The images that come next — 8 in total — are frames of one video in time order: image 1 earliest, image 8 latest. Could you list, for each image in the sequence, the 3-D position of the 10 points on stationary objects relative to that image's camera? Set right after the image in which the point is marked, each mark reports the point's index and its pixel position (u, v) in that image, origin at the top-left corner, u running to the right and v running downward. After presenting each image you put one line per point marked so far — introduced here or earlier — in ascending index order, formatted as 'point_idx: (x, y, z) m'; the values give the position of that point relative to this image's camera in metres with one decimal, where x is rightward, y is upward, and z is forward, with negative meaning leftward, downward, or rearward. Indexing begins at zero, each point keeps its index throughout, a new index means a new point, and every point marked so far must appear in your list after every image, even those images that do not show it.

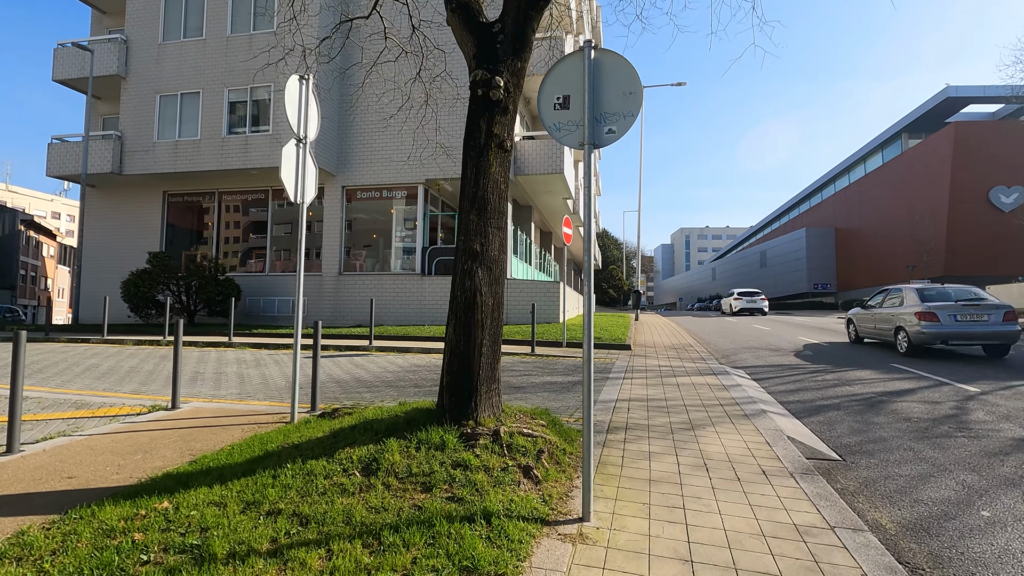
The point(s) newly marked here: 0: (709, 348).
0: (+4.6, -1.4, +12.6) m
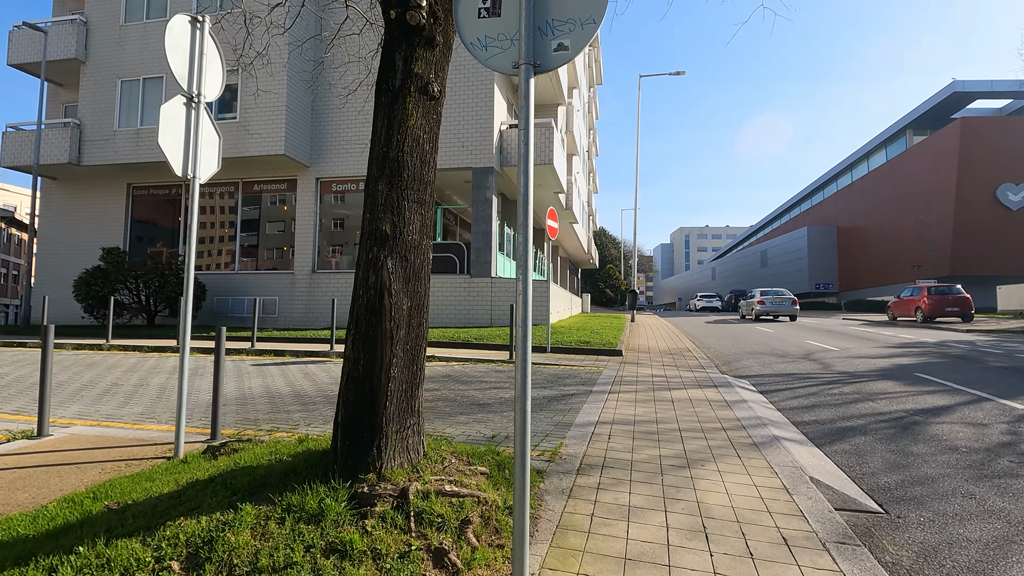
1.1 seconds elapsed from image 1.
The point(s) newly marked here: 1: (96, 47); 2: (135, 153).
0: (+4.2, -1.4, +11.4) m
1: (-12.9, +7.4, +16.5) m
2: (-11.2, +4.0, +15.9) m
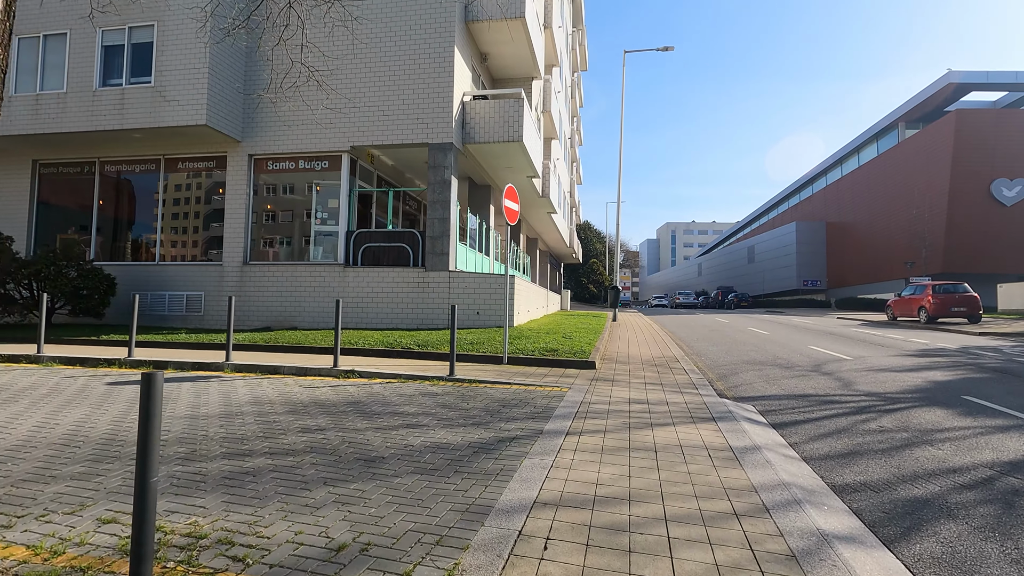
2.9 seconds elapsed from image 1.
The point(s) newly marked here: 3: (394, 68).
0: (+3.3, -1.4, +9.5) m
1: (-13.8, +7.6, +14.1) m
2: (-12.1, +4.2, +13.6) m
3: (-3.0, +5.6, +13.5) m
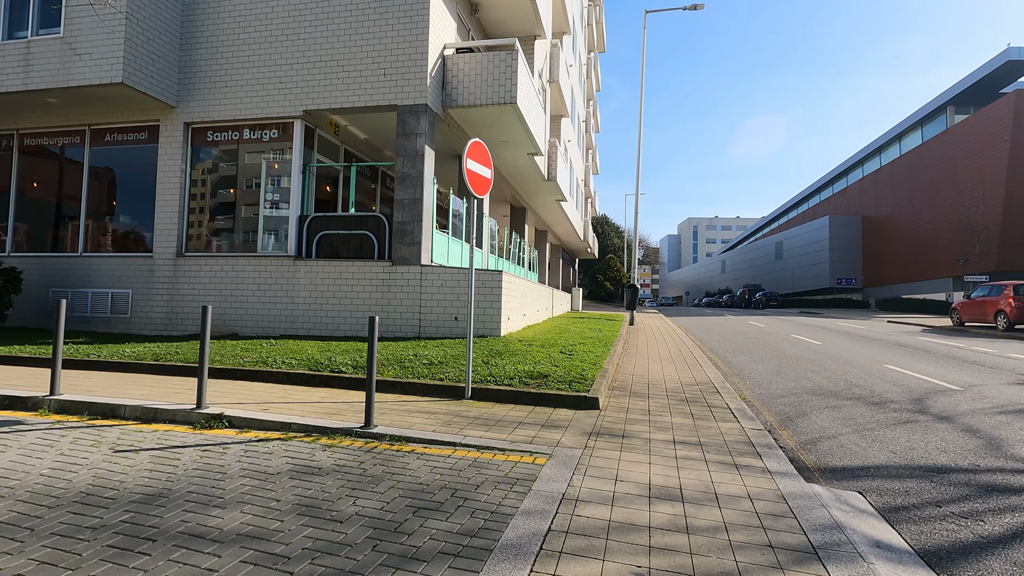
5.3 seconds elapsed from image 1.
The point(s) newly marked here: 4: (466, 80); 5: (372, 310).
0: (+3.0, -1.4, +6.8) m
1: (-13.9, +7.7, +11.9) m
2: (-12.3, +4.3, +11.3) m
3: (-3.2, +5.6, +10.9) m
4: (-1.0, +4.3, +11.2) m
5: (-2.7, -0.4, +10.4) m
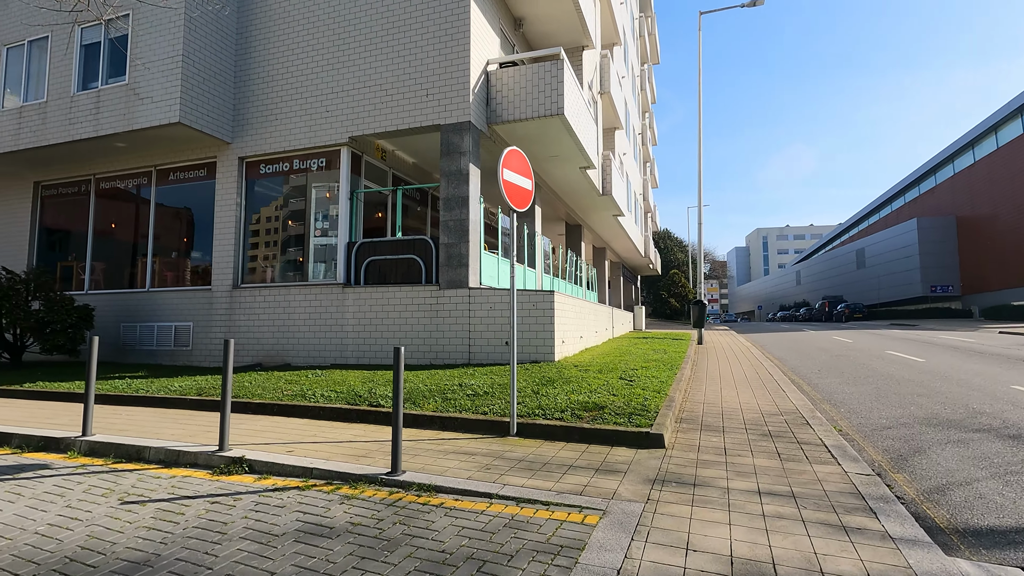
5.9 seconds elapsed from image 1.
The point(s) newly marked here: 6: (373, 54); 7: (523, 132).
0: (+3.6, -1.5, +5.7) m
1: (-12.9, +6.8, +13.1) m
2: (-11.2, +3.4, +12.2) m
3: (-2.3, +5.1, +10.8) m
4: (0.0, +3.9, +10.8) m
5: (-1.7, -0.9, +10.0) m
6: (-2.8, +4.8, +10.9) m
7: (+0.2, +3.3, +11.3) m
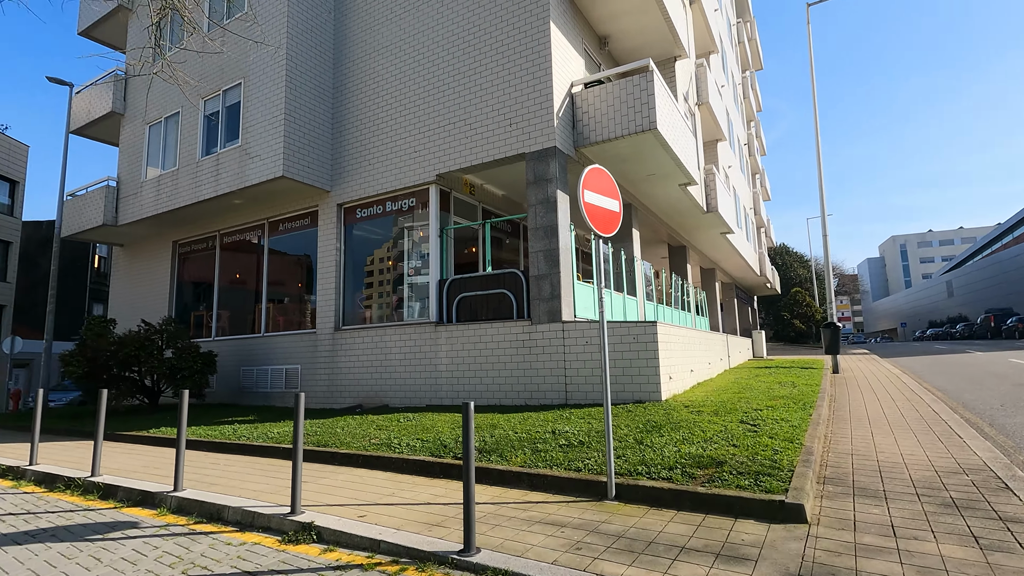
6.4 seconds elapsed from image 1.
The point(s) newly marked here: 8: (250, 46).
0: (+4.4, -1.7, +4.3) m
1: (-10.7, +5.4, +15.1) m
2: (-9.1, +2.1, +13.7) m
3: (-0.6, +4.4, +10.7) m
4: (+1.6, +3.3, +10.2) m
5: (0.0, -1.5, +9.5) m
6: (-1.1, +4.0, +10.9) m
7: (+2.0, +2.7, +10.6) m
8: (-6.0, +5.6, +12.4) m
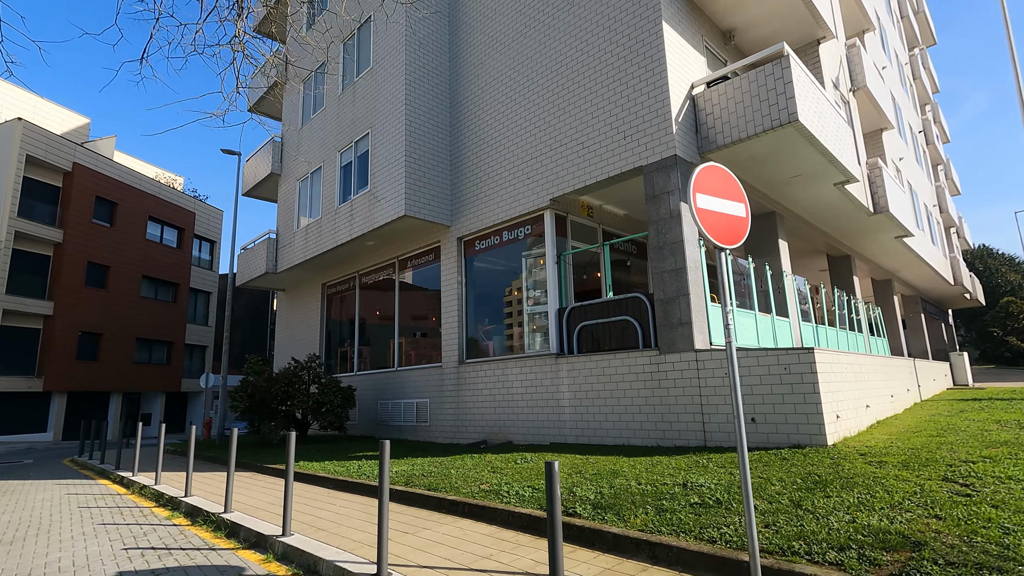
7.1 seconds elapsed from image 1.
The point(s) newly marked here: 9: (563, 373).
0: (+5.0, -1.6, +2.3) m
1: (-7.2, +4.1, +17.0) m
2: (-5.8, +1.0, +15.0) m
3: (+1.5, +3.9, +10.2) m
4: (+3.6, +2.9, +9.0) m
5: (+2.1, -2.0, +8.5) m
6: (+1.1, +3.5, +10.5) m
7: (+4.1, +2.3, +9.4) m
8: (-3.4, +4.7, +13.2) m
9: (+0.9, -1.5, +9.7) m
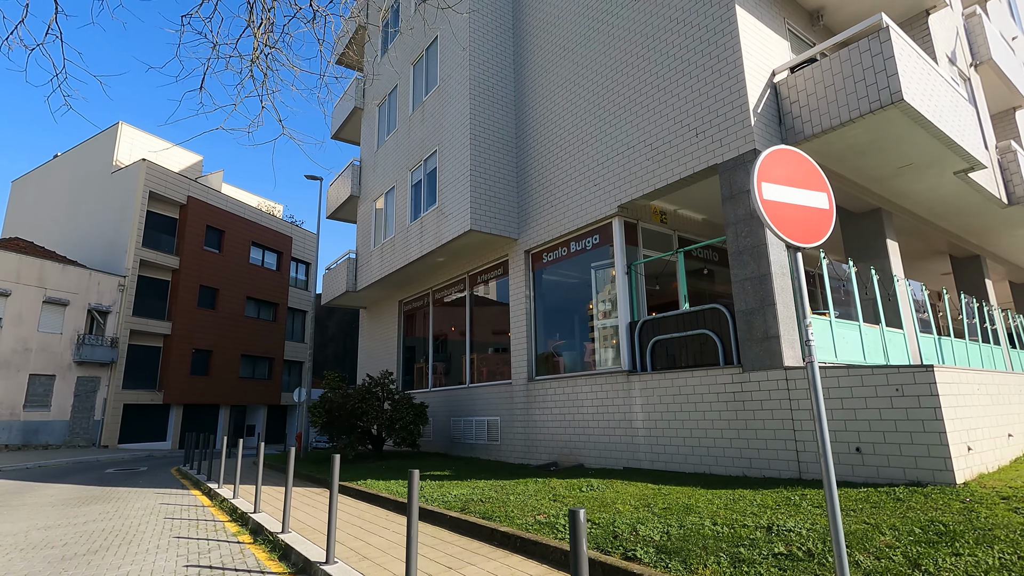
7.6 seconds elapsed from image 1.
0: (+4.9, -1.5, +1.1) m
1: (-4.9, +3.5, +17.6) m
2: (-3.8, +0.5, +15.4) m
3: (+2.6, +3.7, +9.5) m
4: (+4.5, +2.8, +8.0) m
5: (+3.0, -2.1, +7.6) m
6: (+2.3, +3.2, +9.9) m
7: (+5.1, +2.2, +8.3) m
8: (-1.7, +4.3, +13.3) m
9: (+2.1, -1.7, +9.0) m
